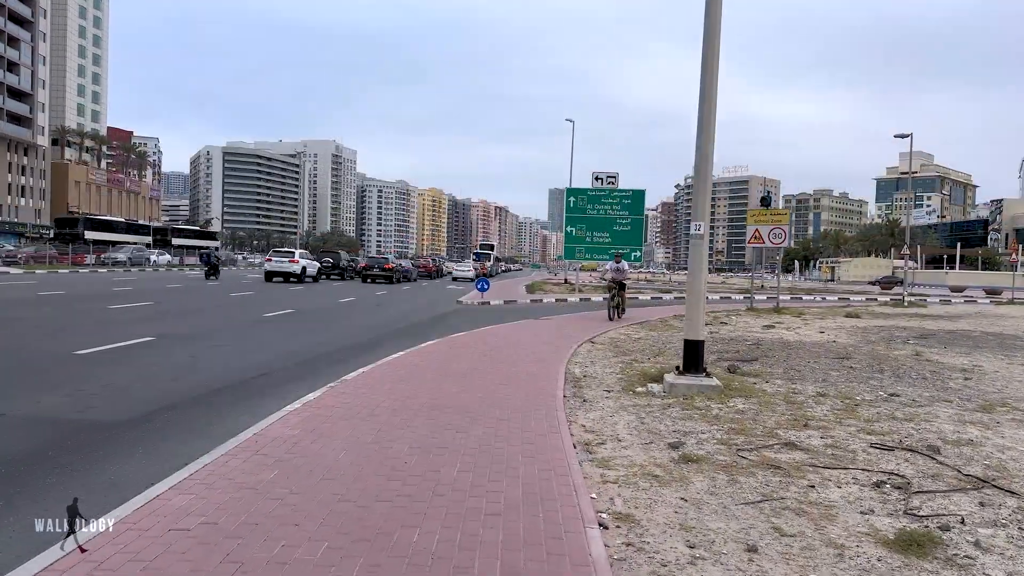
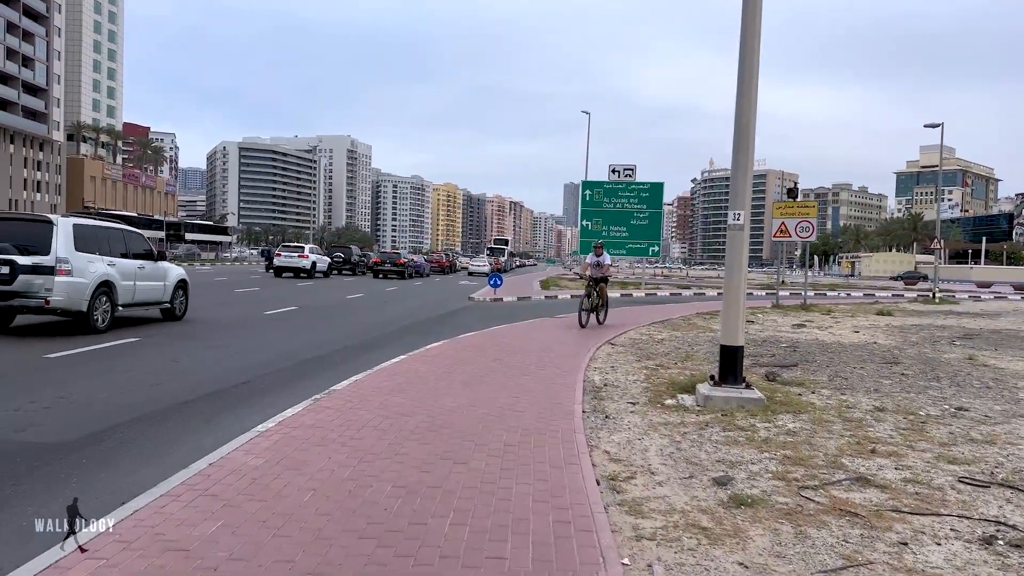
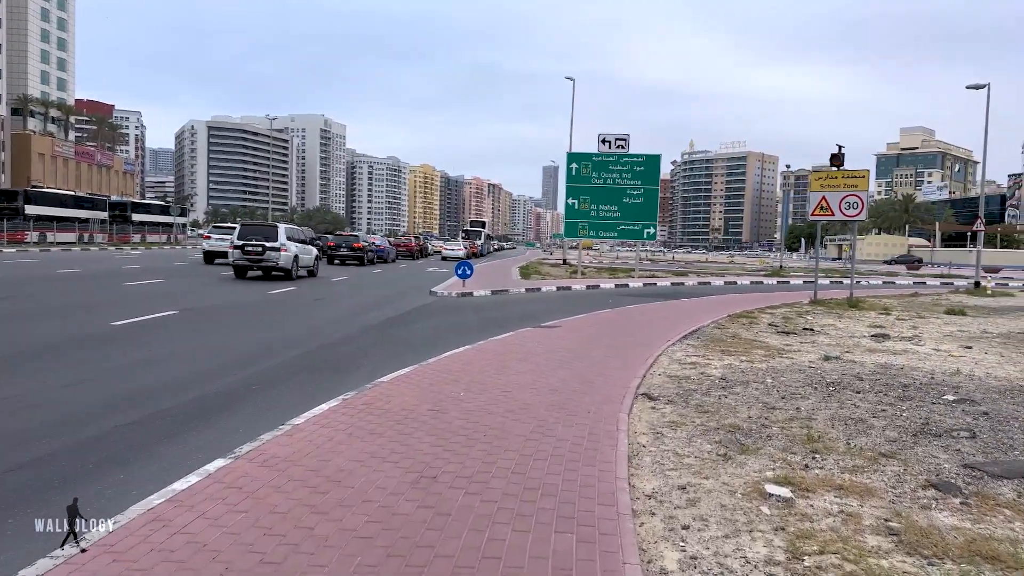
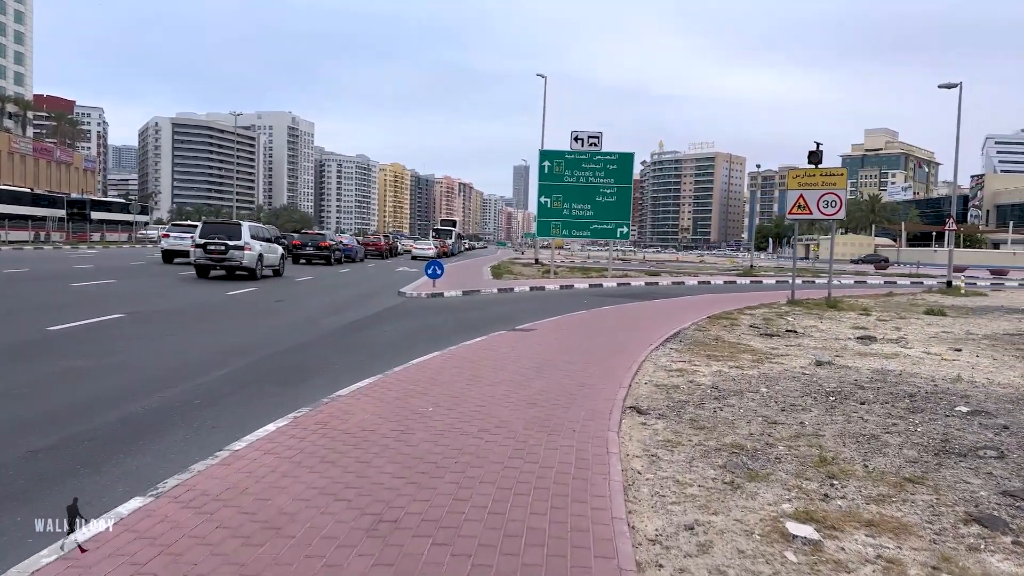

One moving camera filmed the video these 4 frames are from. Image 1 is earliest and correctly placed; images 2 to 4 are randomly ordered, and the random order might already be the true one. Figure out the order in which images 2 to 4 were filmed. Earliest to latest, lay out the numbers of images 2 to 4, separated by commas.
2, 3, 4
